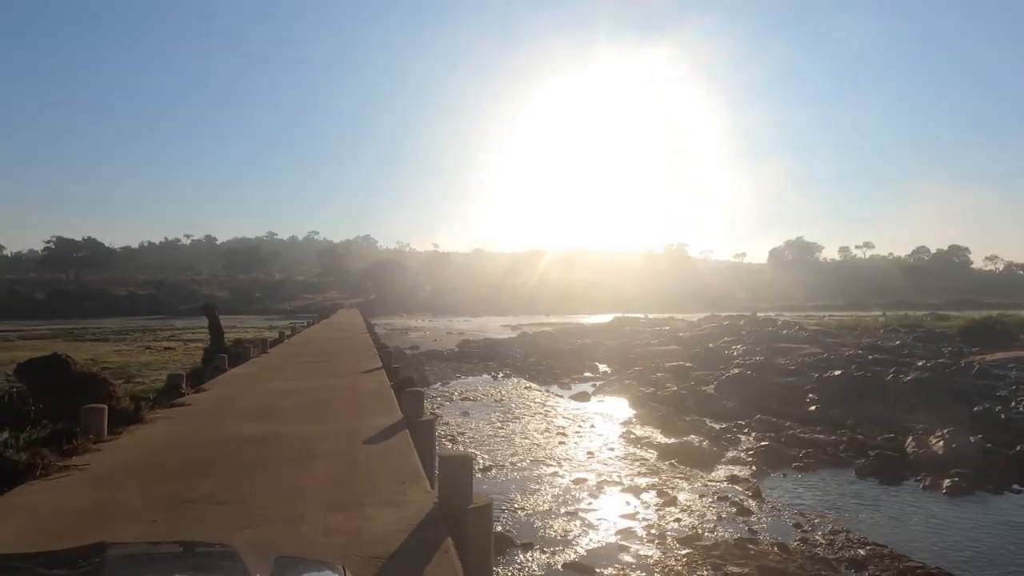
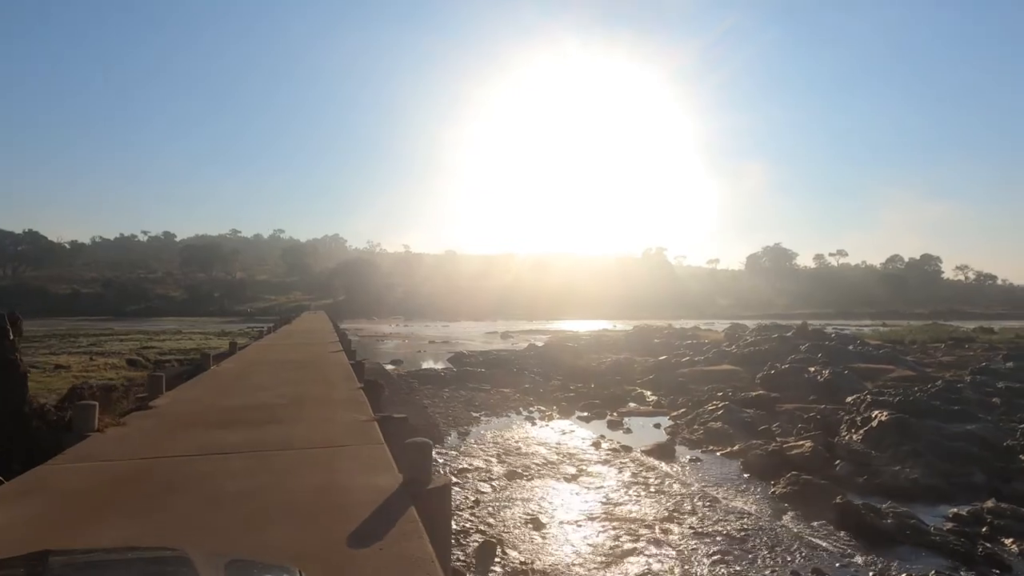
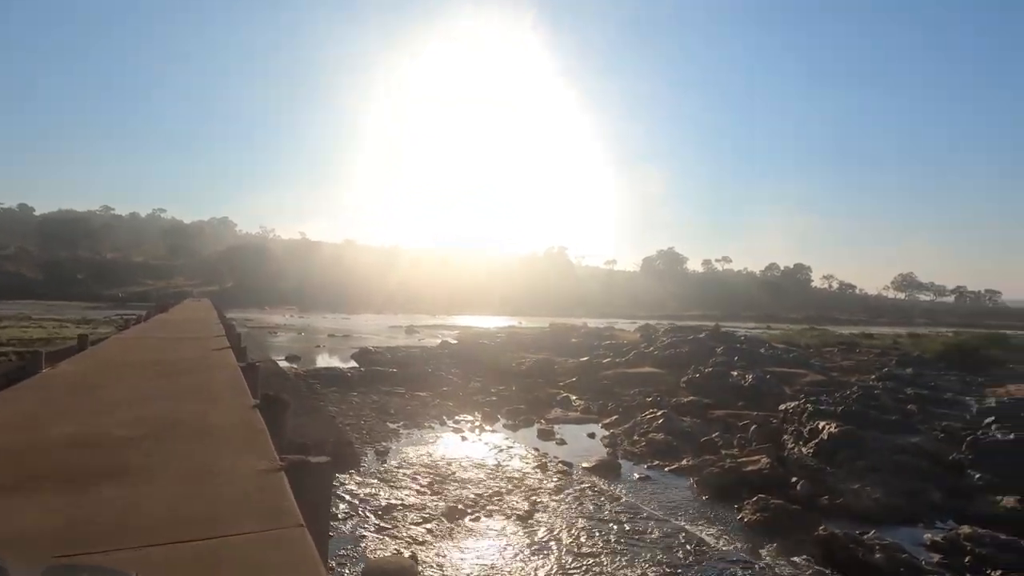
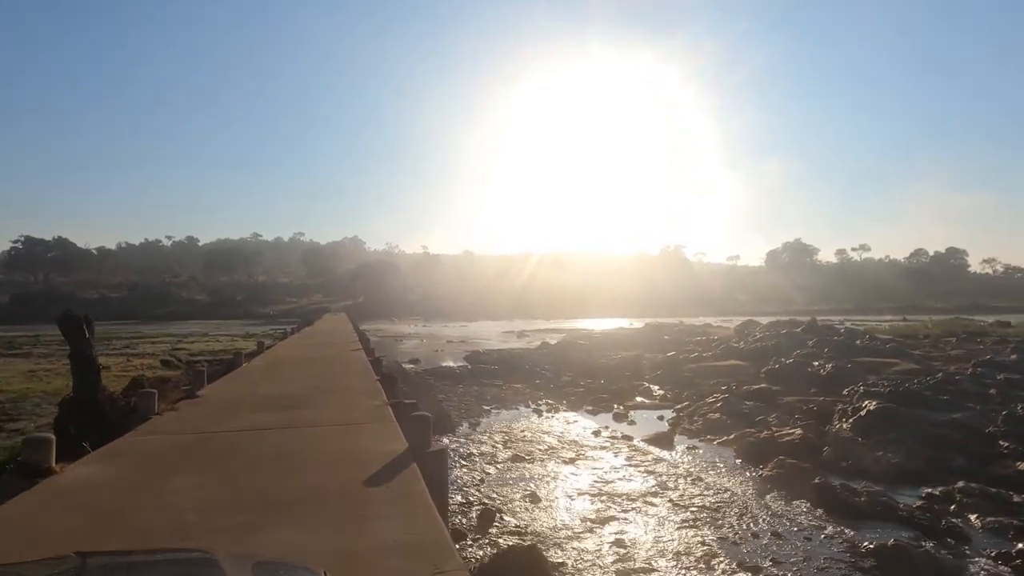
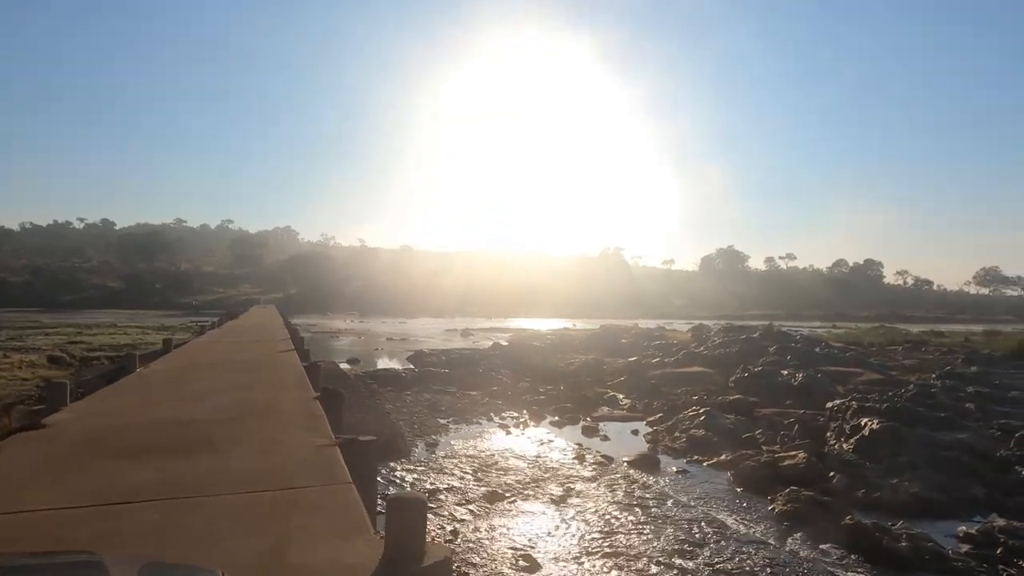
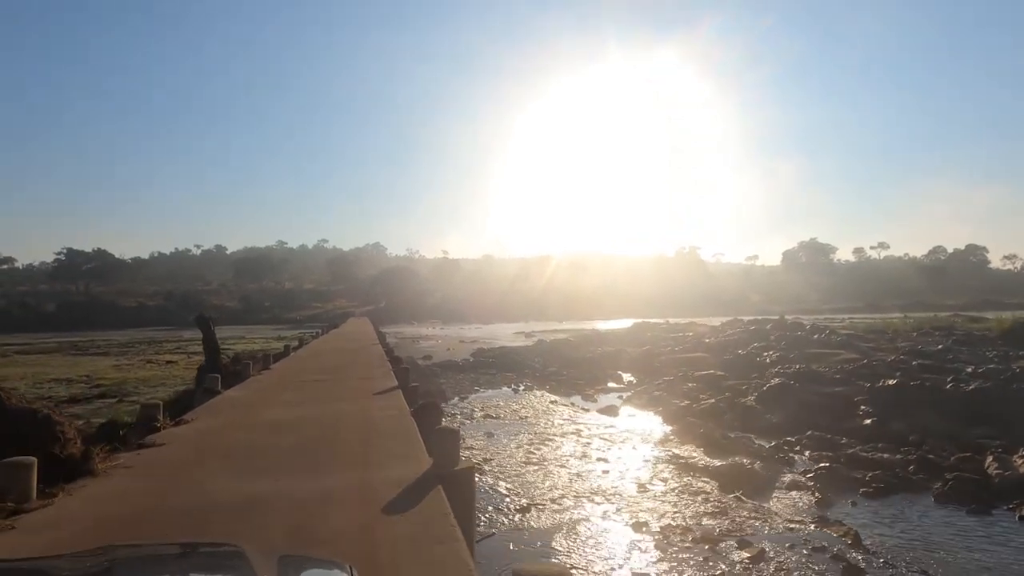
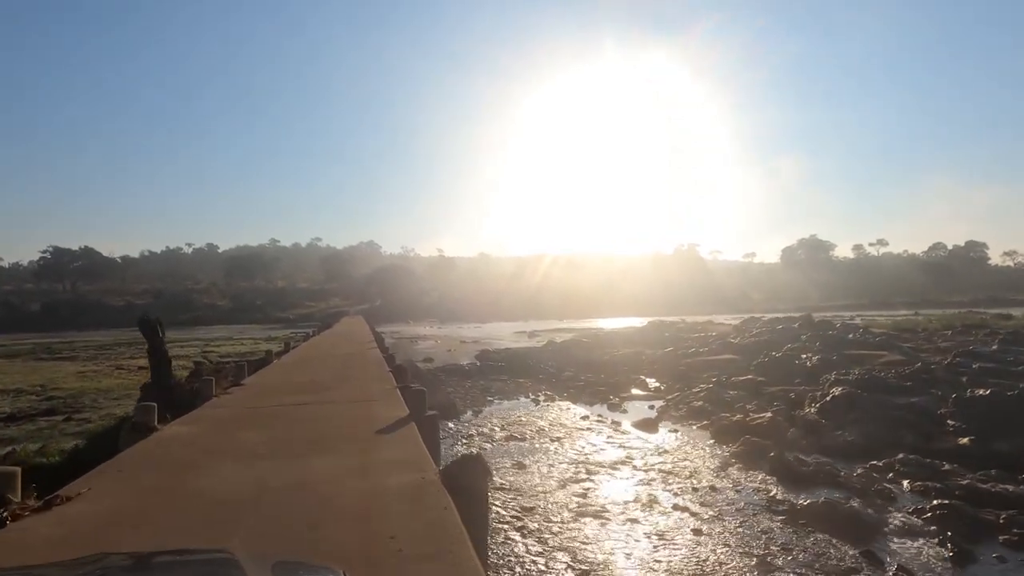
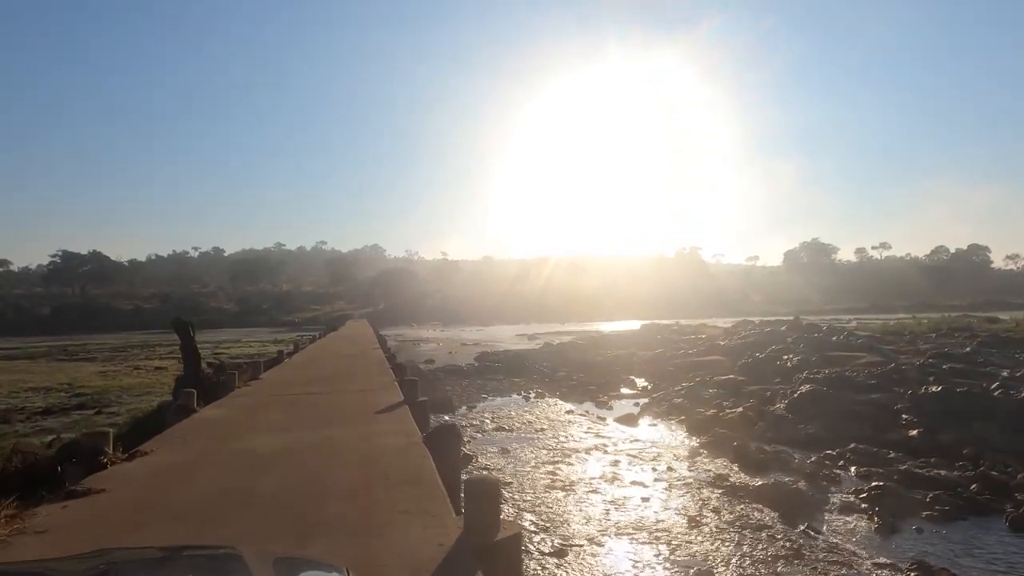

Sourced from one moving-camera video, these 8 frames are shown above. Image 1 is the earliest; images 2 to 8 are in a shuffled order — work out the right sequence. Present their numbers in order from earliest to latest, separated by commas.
6, 8, 7, 4, 2, 5, 3
